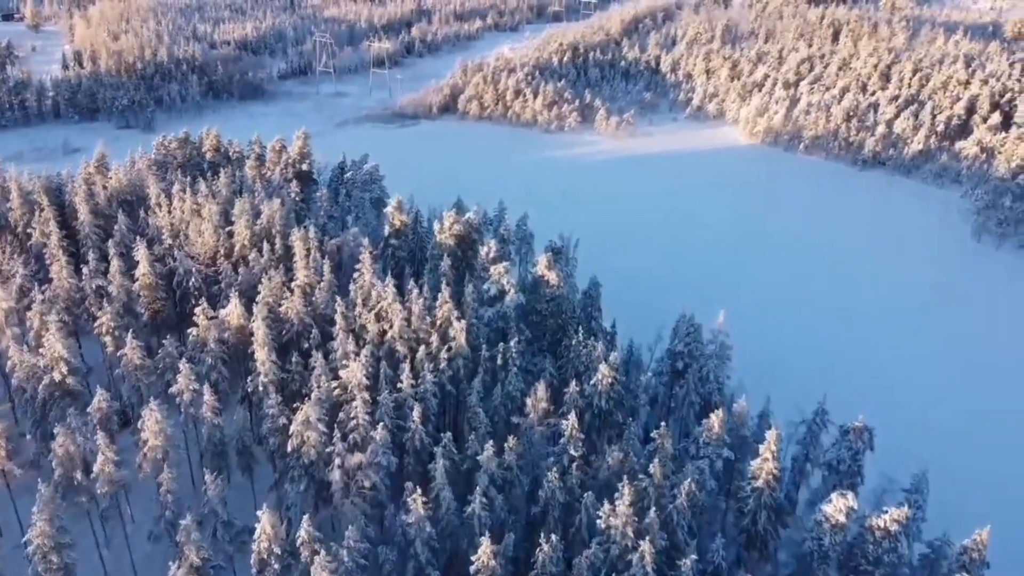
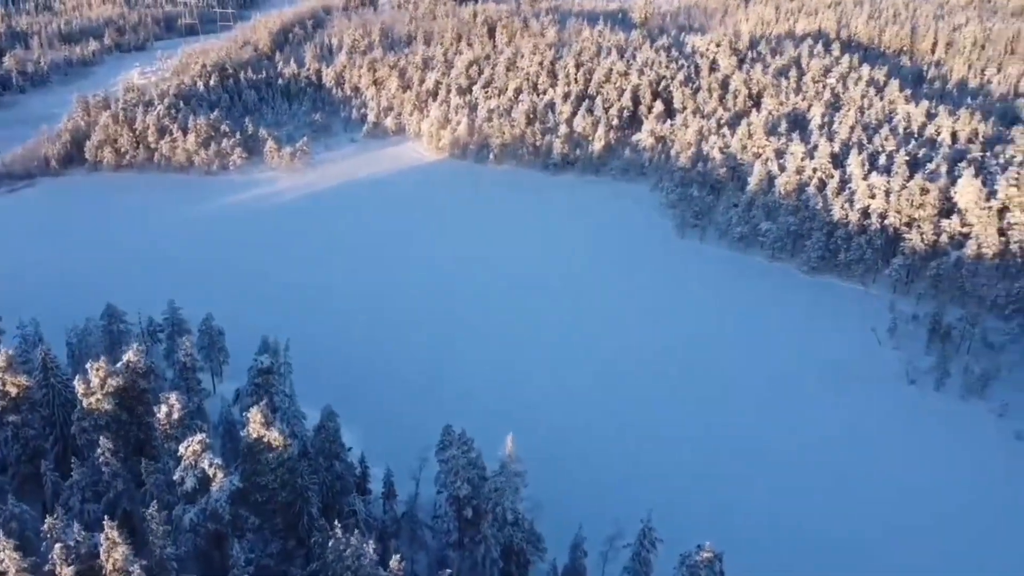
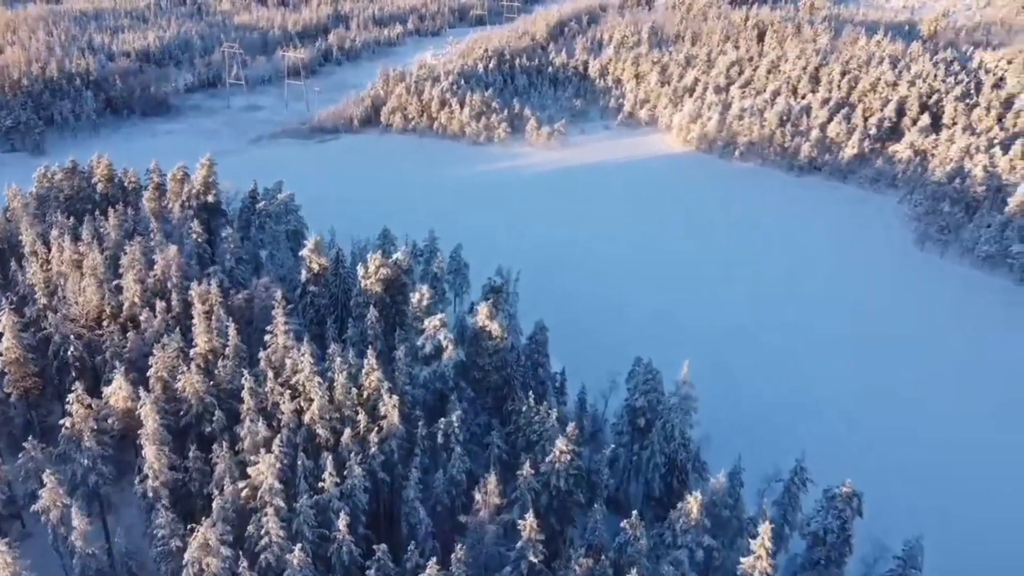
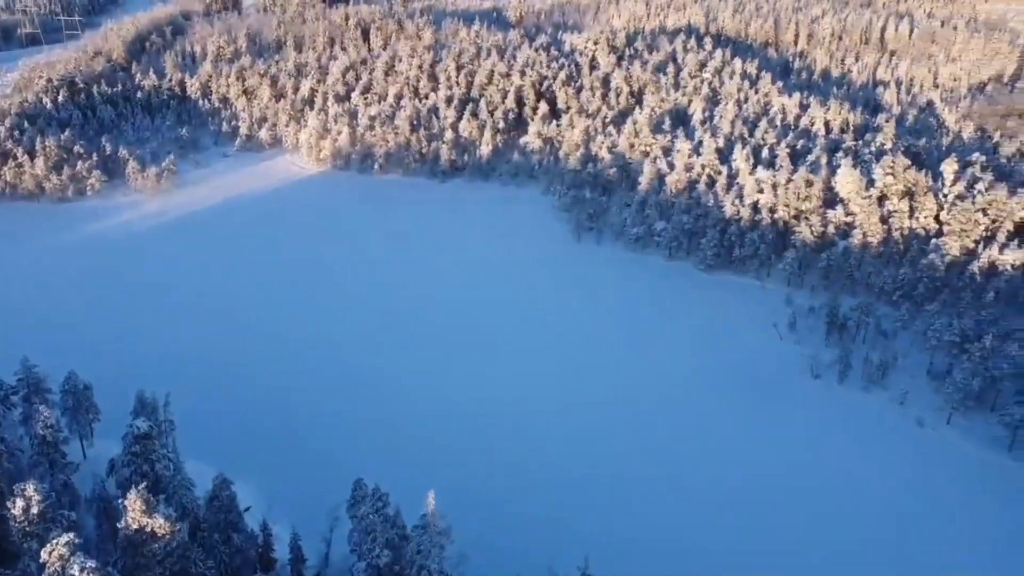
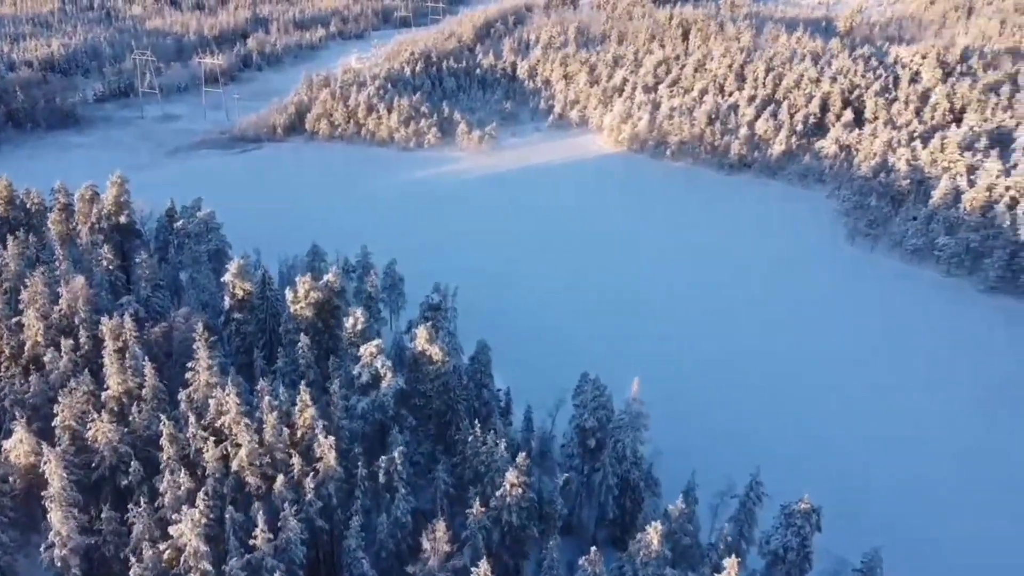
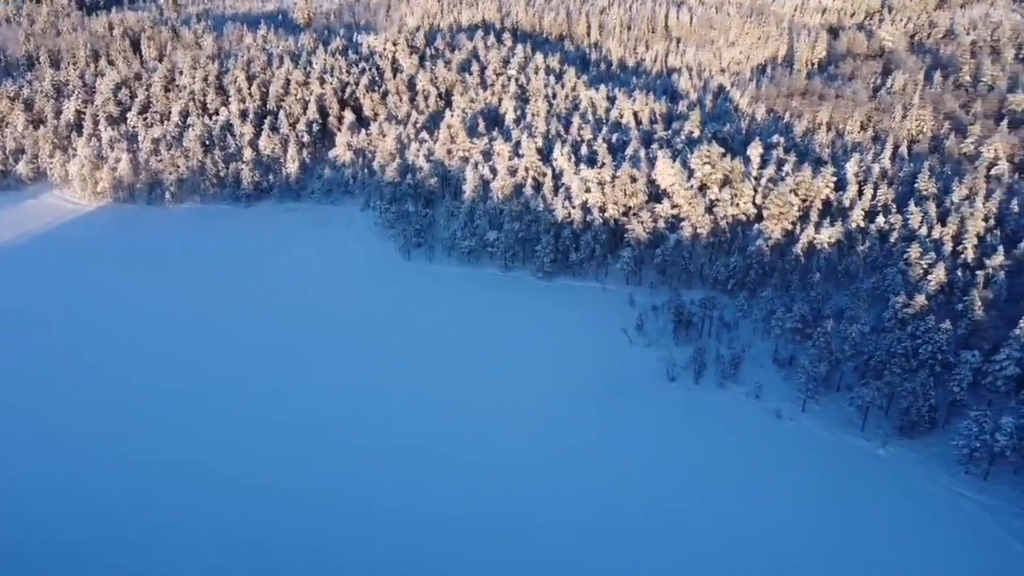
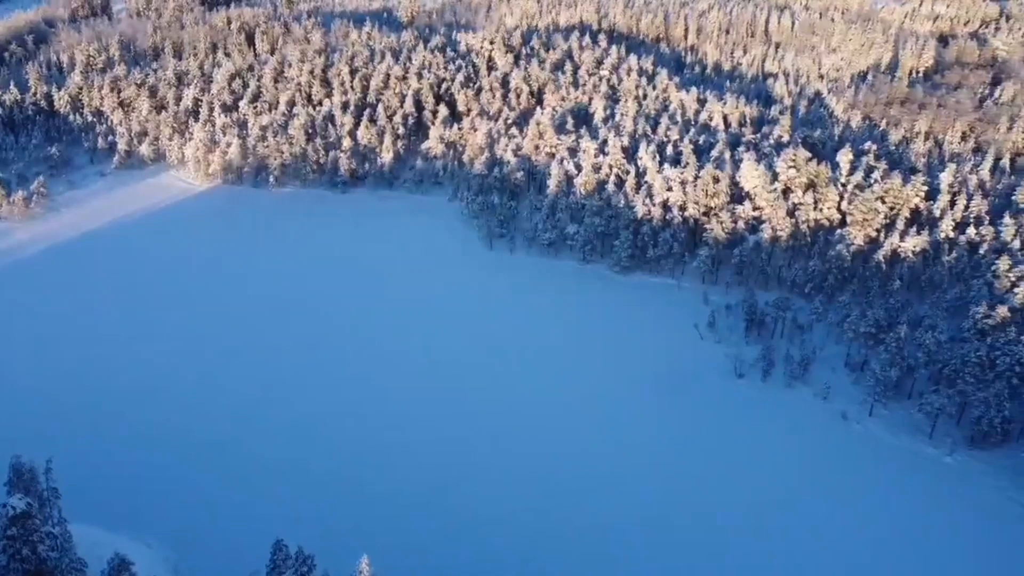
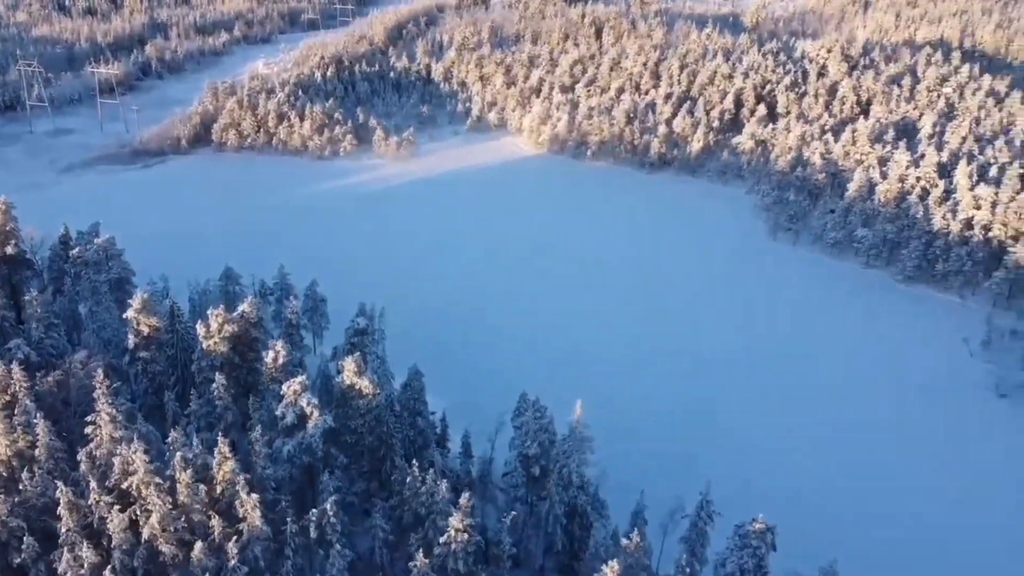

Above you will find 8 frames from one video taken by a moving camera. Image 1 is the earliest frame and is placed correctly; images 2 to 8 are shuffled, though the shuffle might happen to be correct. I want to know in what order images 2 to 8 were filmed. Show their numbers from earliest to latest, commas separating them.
3, 5, 8, 2, 4, 7, 6
